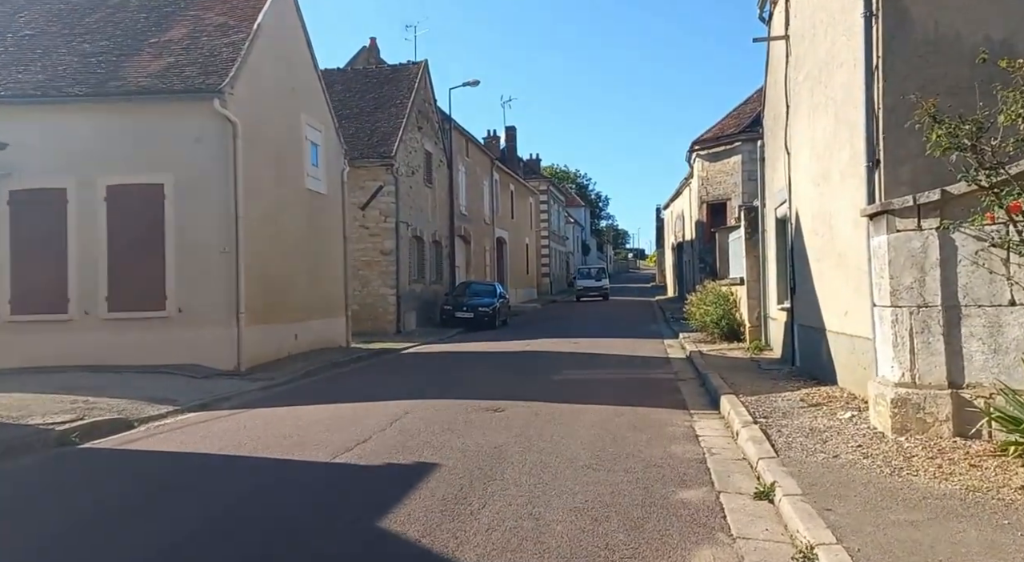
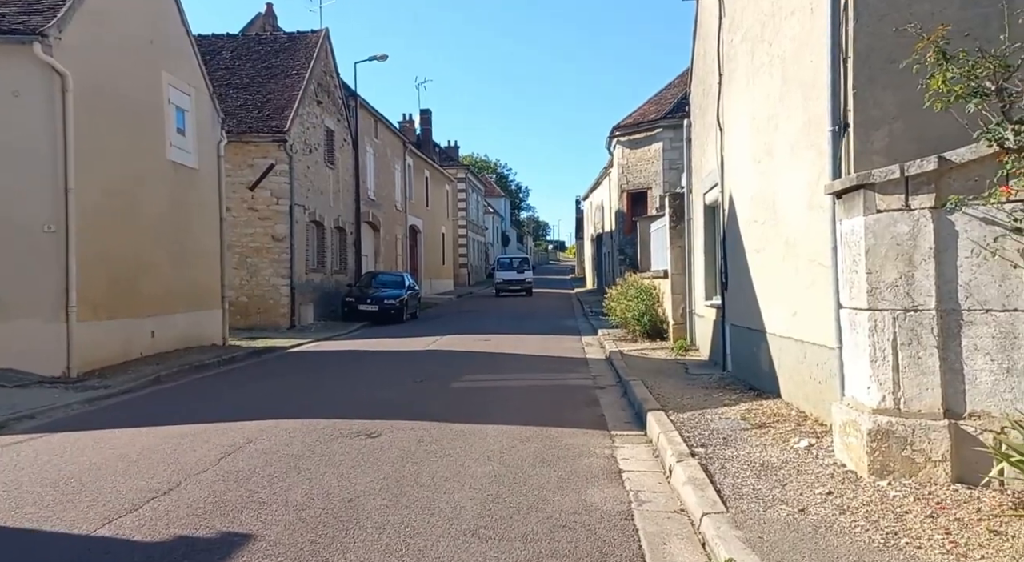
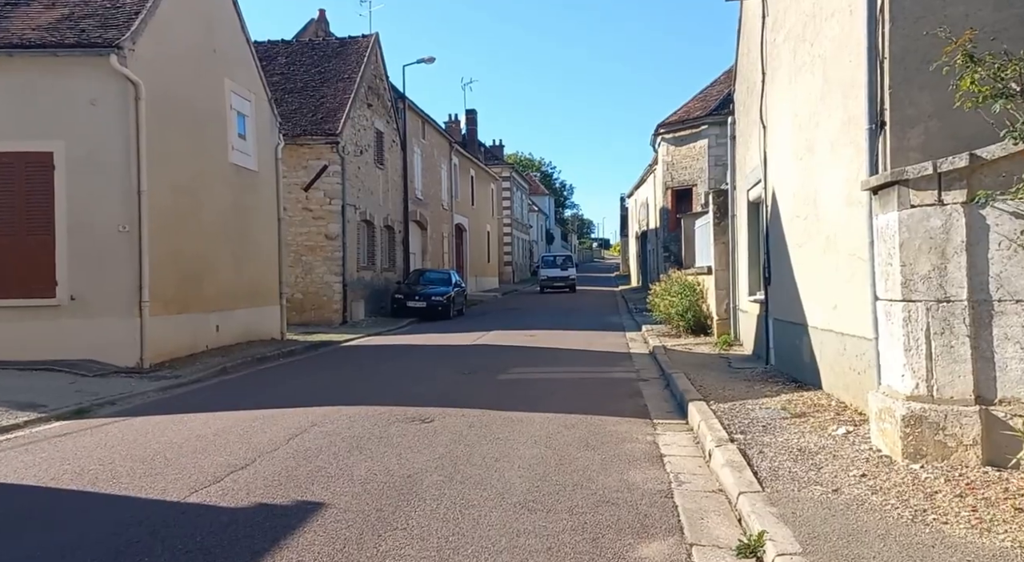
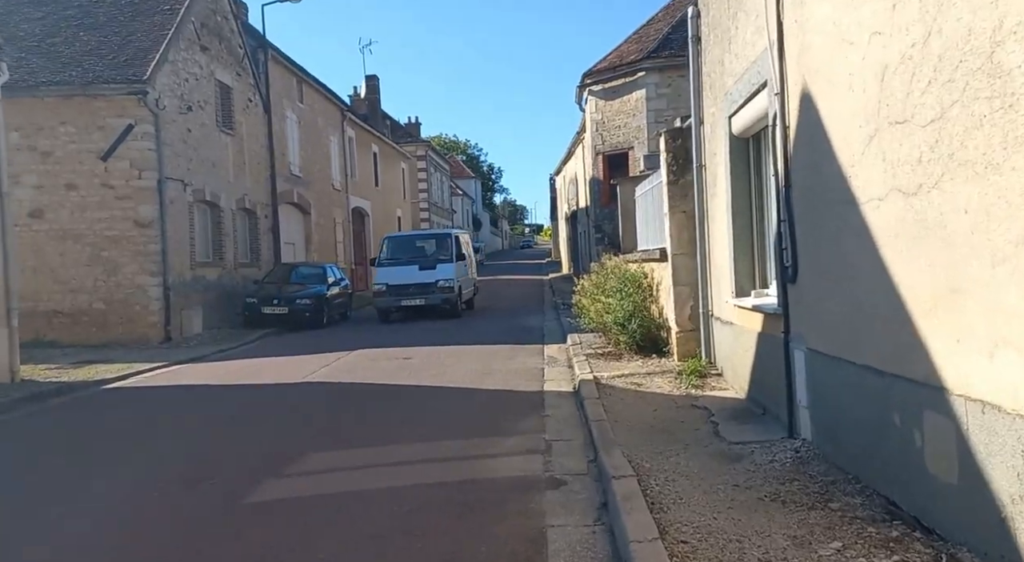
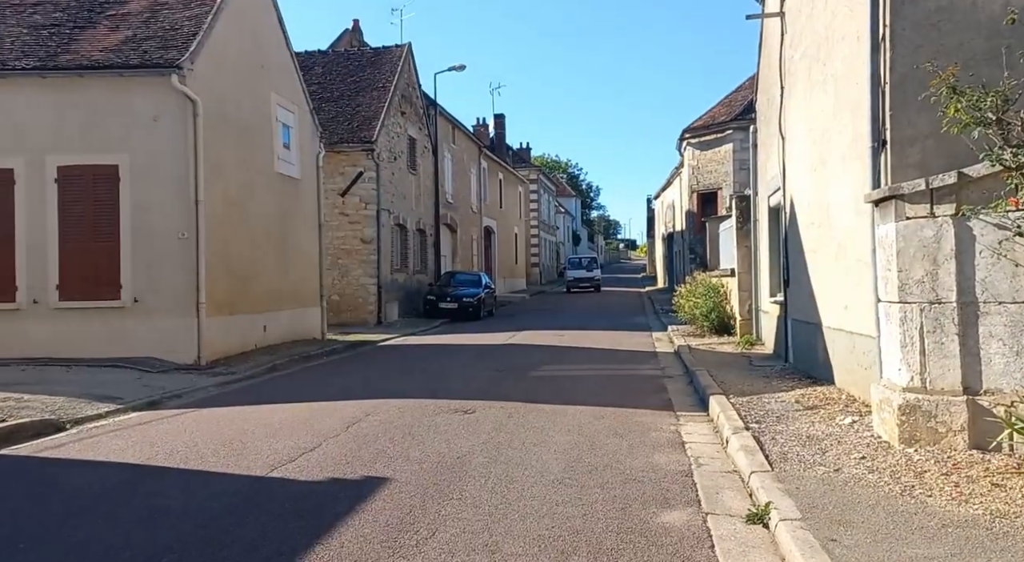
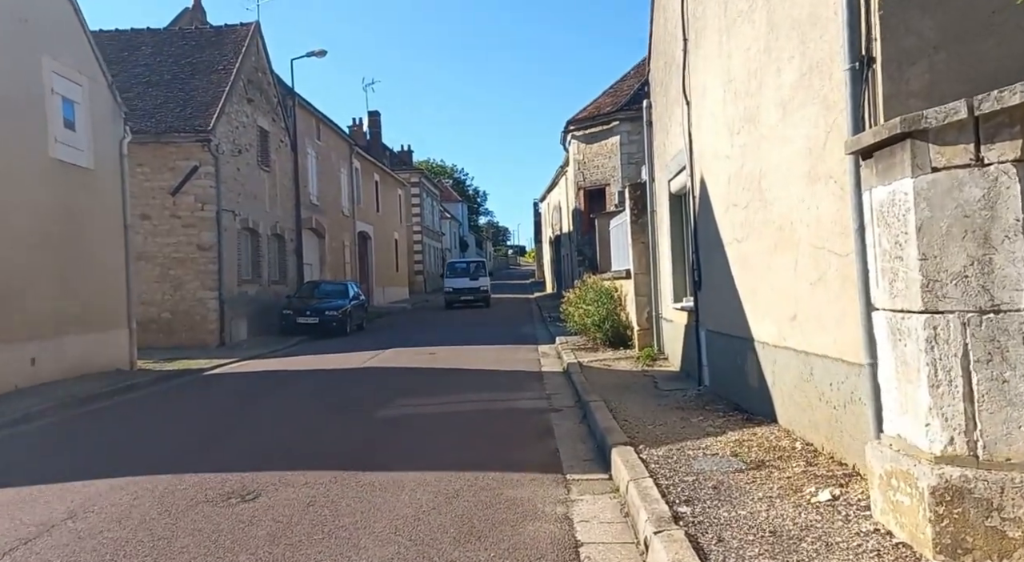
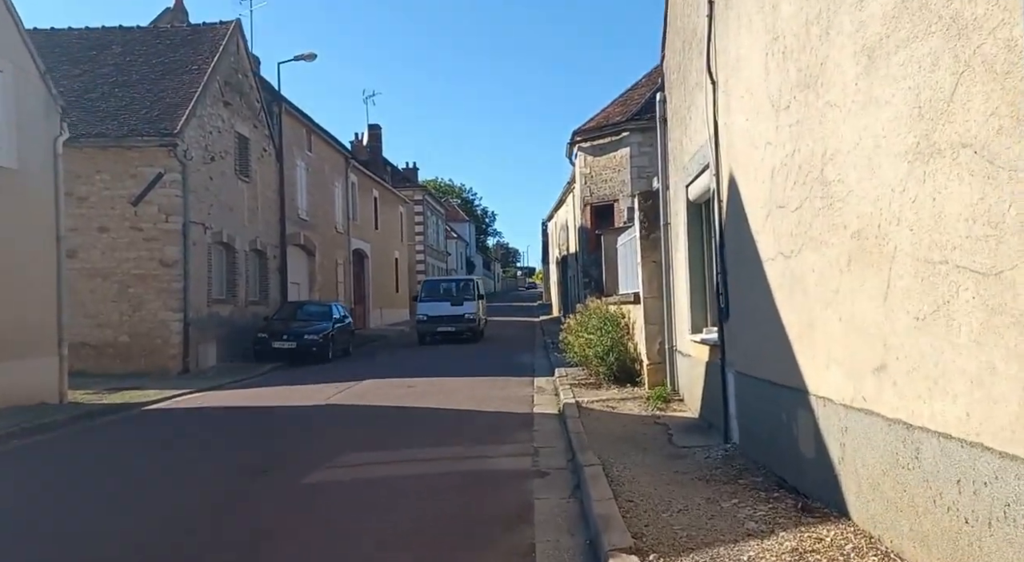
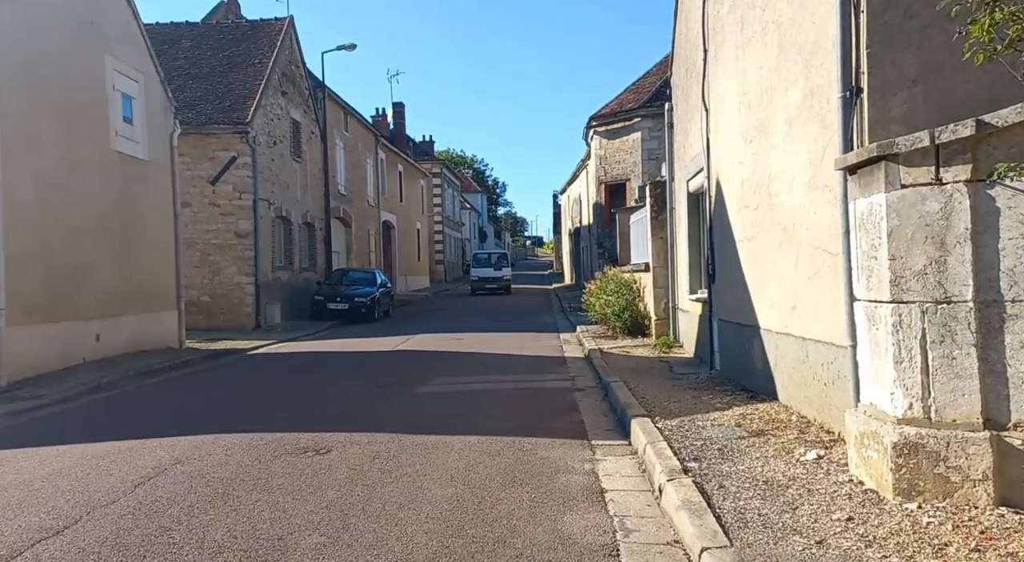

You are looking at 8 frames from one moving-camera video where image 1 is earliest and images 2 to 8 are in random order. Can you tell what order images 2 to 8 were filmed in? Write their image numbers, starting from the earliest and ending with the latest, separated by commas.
5, 3, 2, 8, 6, 7, 4
